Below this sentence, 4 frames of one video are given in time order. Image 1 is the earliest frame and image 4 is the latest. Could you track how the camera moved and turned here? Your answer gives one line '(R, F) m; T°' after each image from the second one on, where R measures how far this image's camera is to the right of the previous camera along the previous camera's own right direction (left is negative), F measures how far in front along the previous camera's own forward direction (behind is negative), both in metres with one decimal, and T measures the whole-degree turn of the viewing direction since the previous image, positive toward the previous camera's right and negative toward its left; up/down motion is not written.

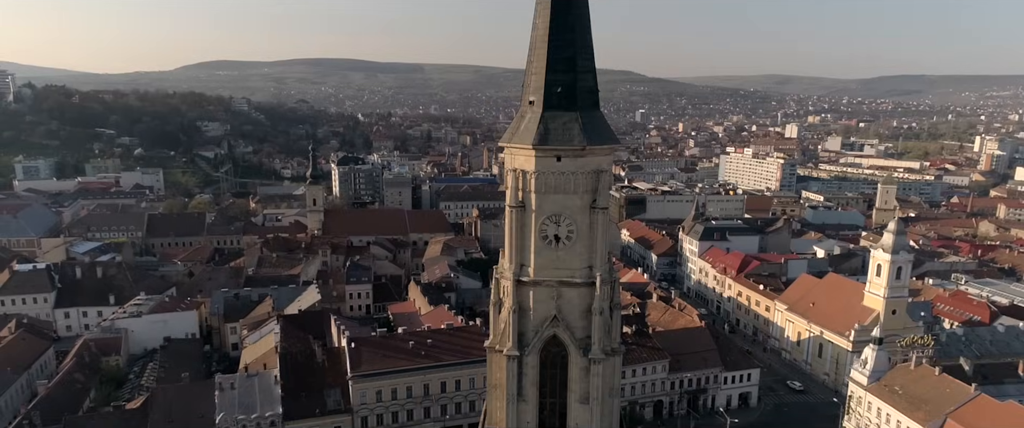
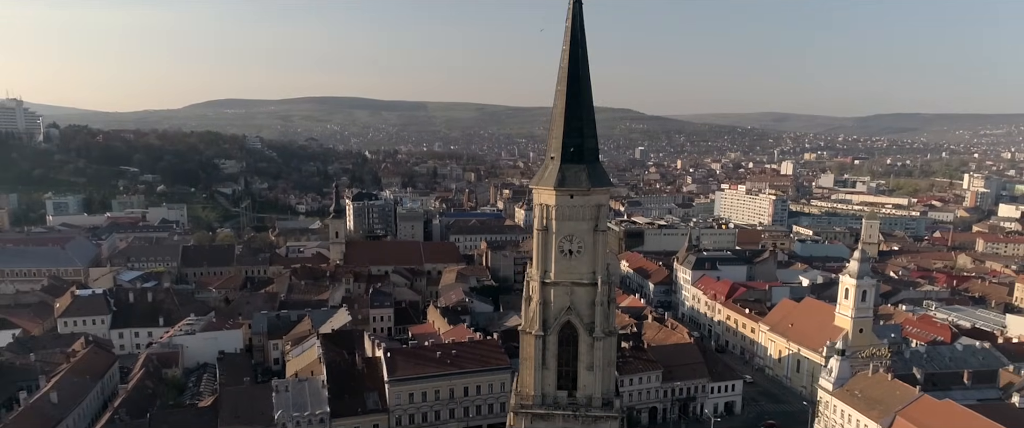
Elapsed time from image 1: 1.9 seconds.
(-0.7, -5.5) m; 0°
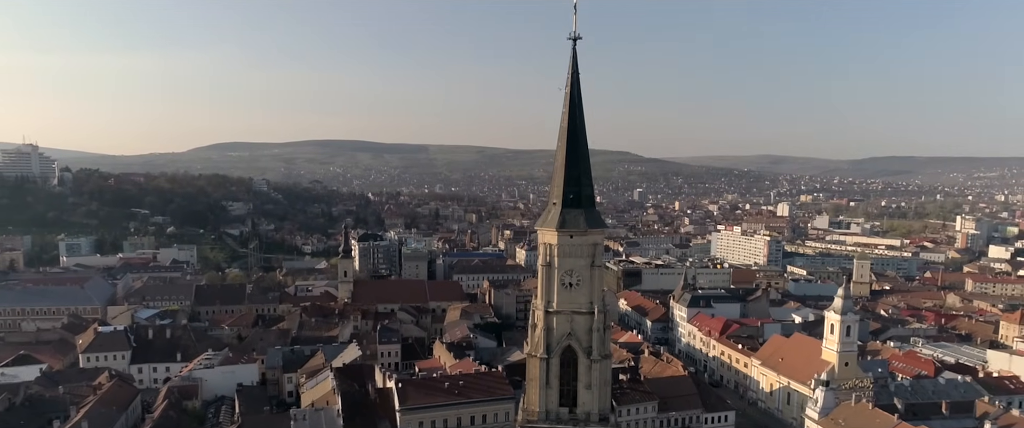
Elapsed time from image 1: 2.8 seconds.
(-0.3, -2.9) m; 0°
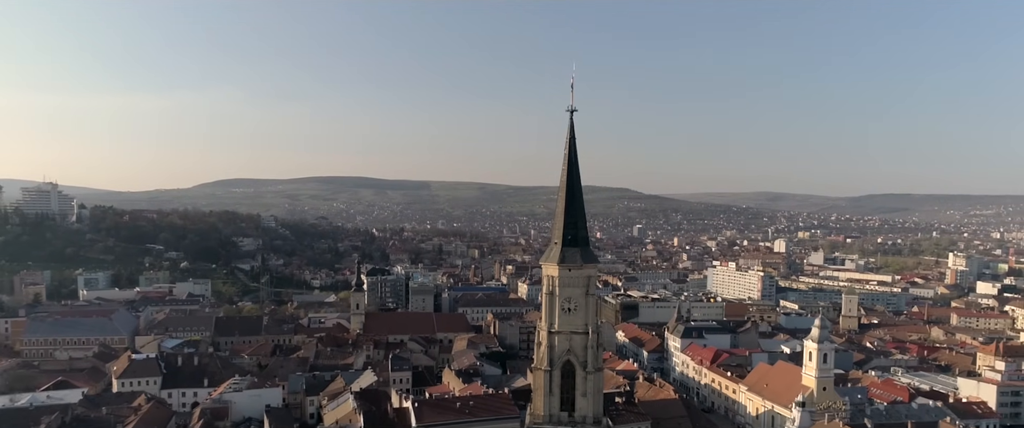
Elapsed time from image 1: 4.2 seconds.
(-0.3, -4.7) m; 0°
